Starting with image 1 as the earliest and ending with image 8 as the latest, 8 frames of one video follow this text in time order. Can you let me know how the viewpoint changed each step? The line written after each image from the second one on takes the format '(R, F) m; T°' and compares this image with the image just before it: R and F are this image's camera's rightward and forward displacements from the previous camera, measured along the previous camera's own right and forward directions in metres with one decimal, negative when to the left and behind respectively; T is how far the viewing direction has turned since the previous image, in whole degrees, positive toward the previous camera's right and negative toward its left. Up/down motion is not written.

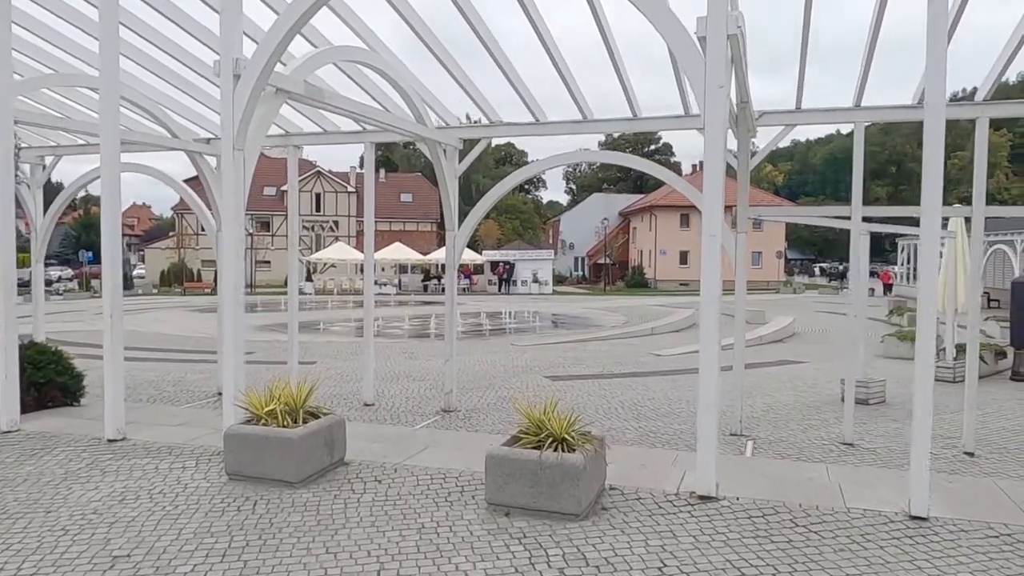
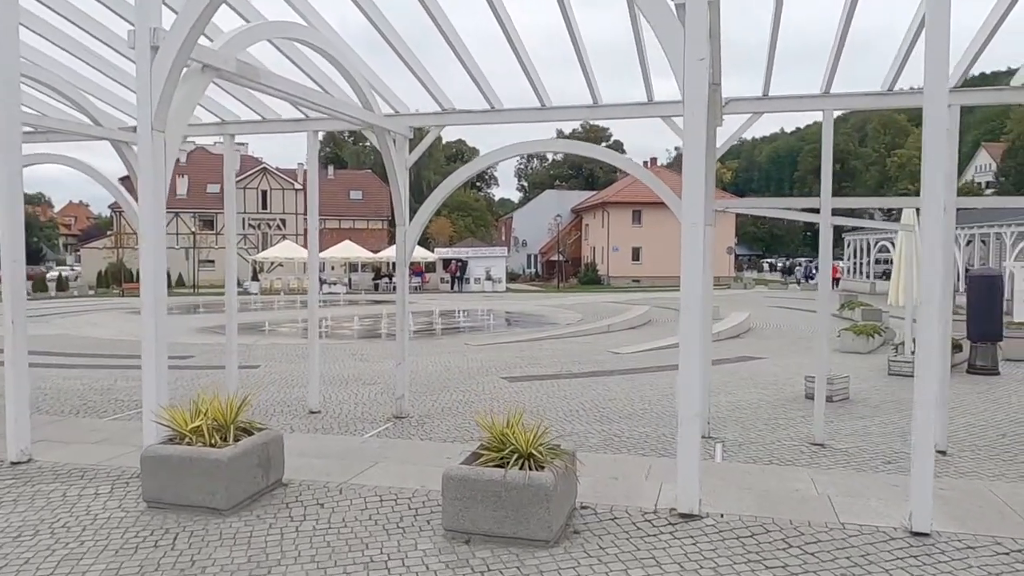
(0.0, +0.5) m; +4°
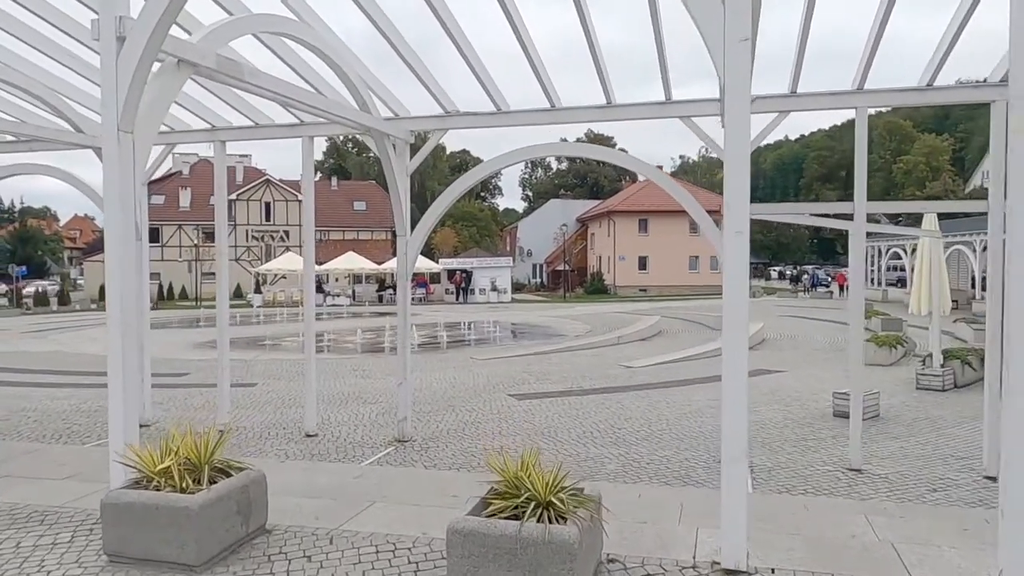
(0.0, +0.5) m; 0°
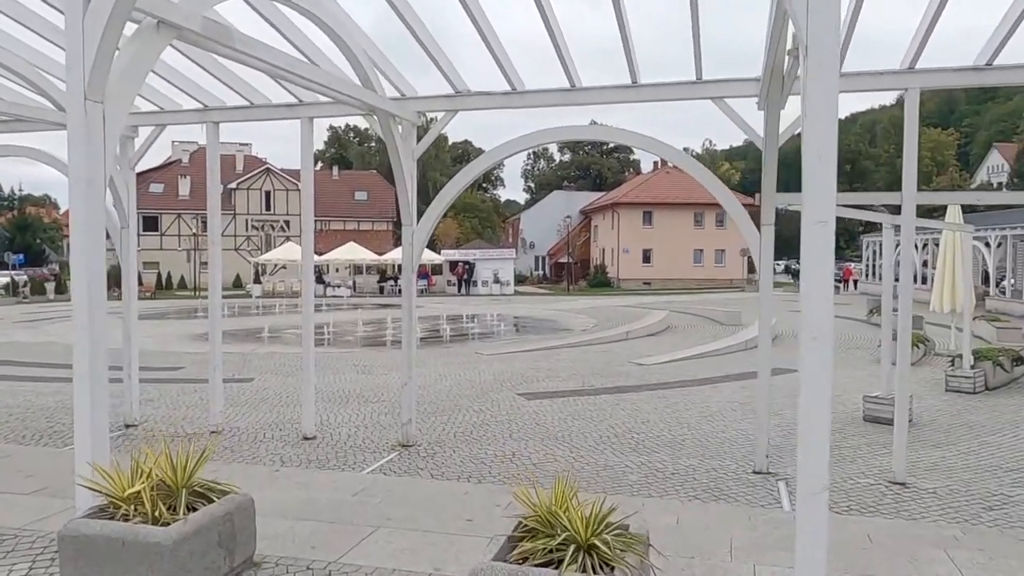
(-0.1, +0.5) m; 0°
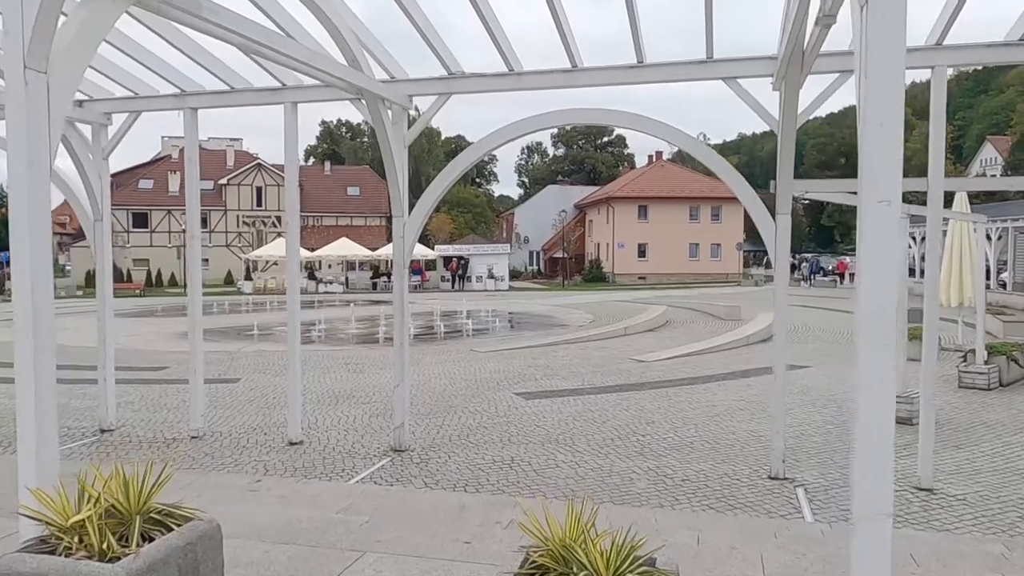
(0.0, +0.4) m; 0°
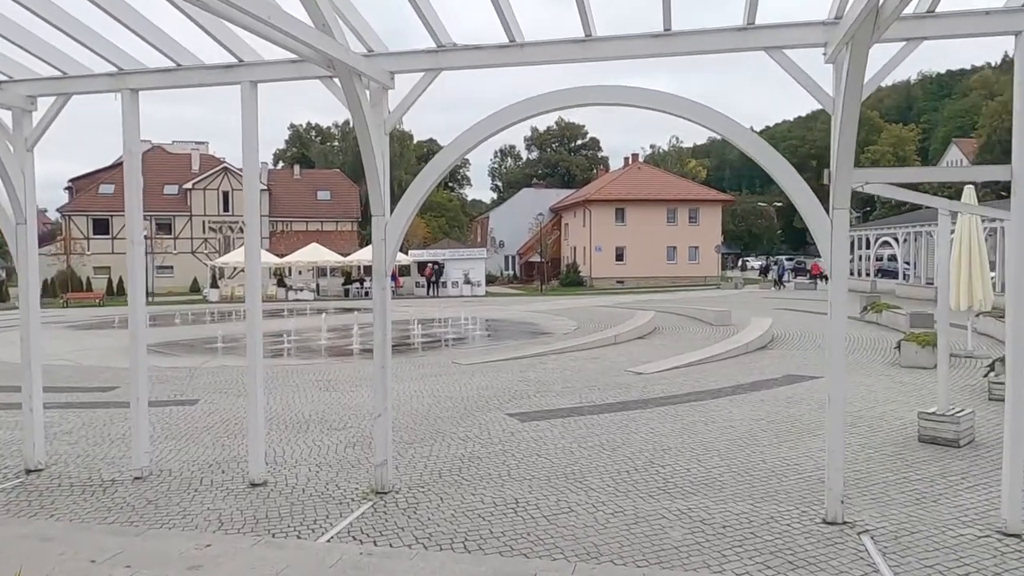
(-0.2, +1.0) m; +2°
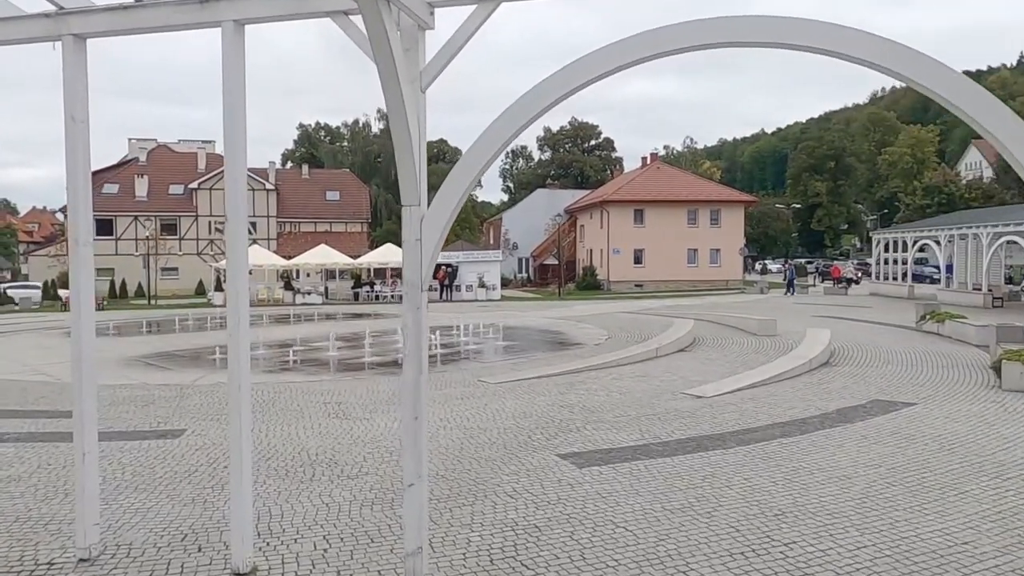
(-0.4, +1.6) m; -1°
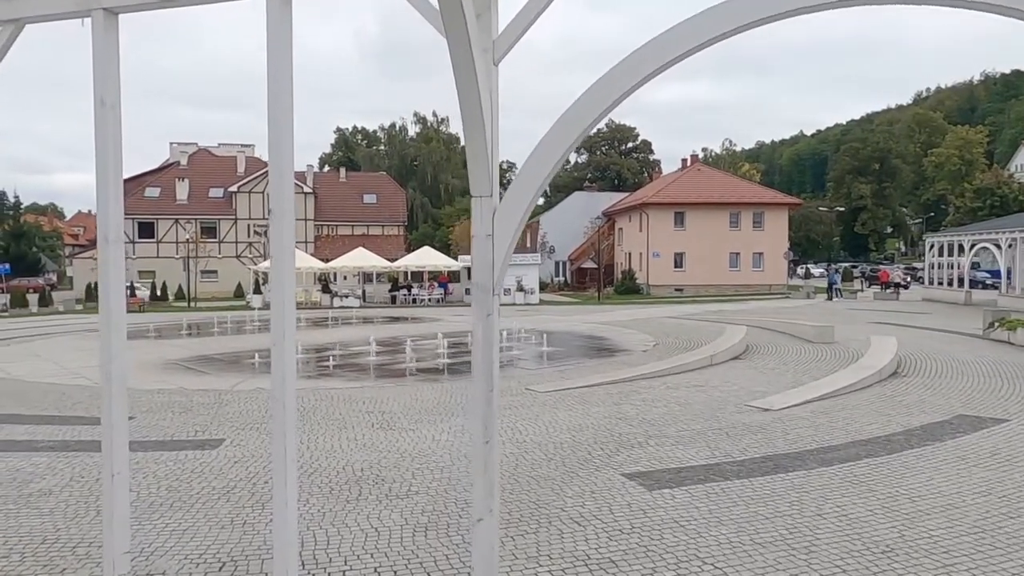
(-0.2, +0.6) m; -3°
